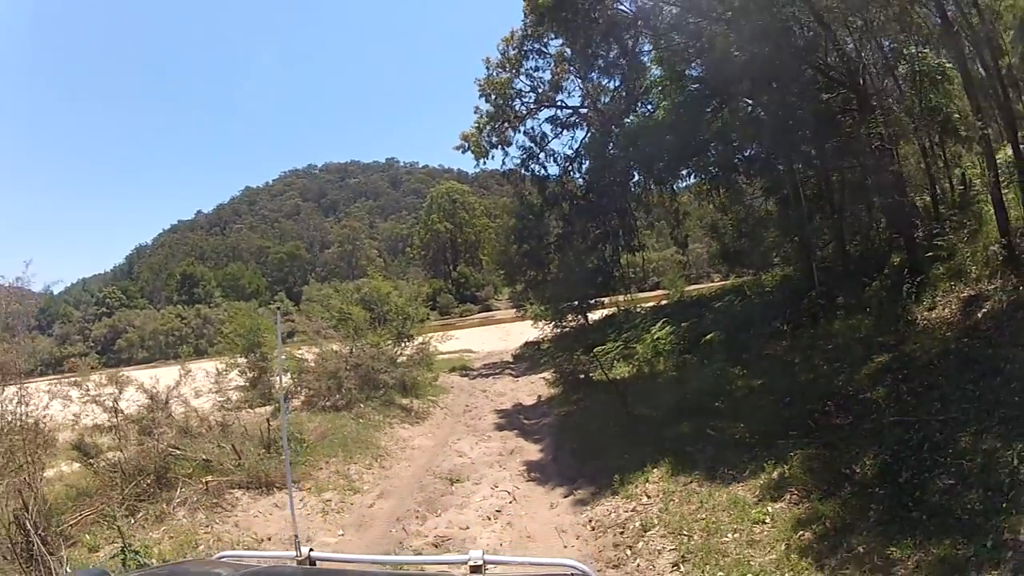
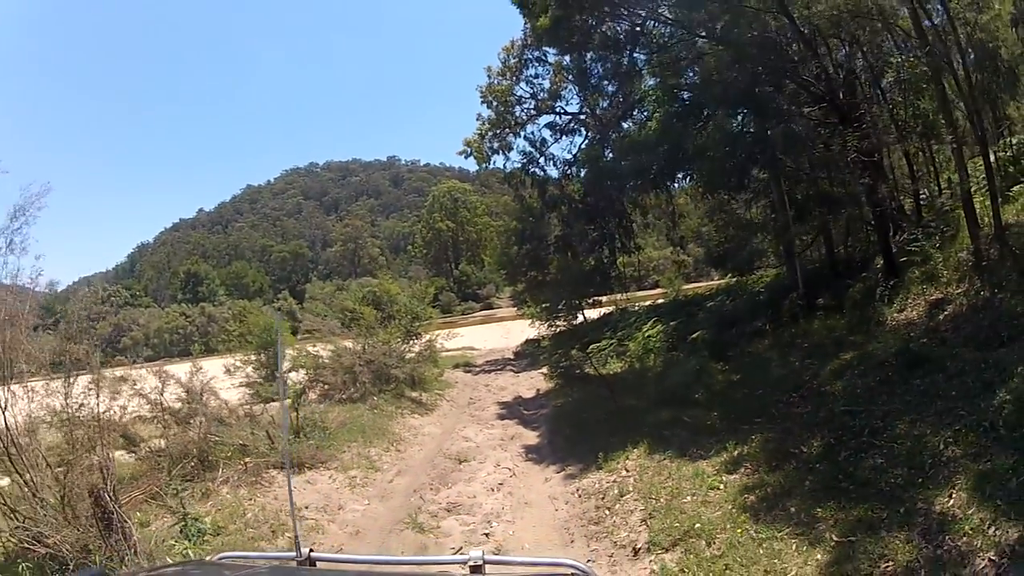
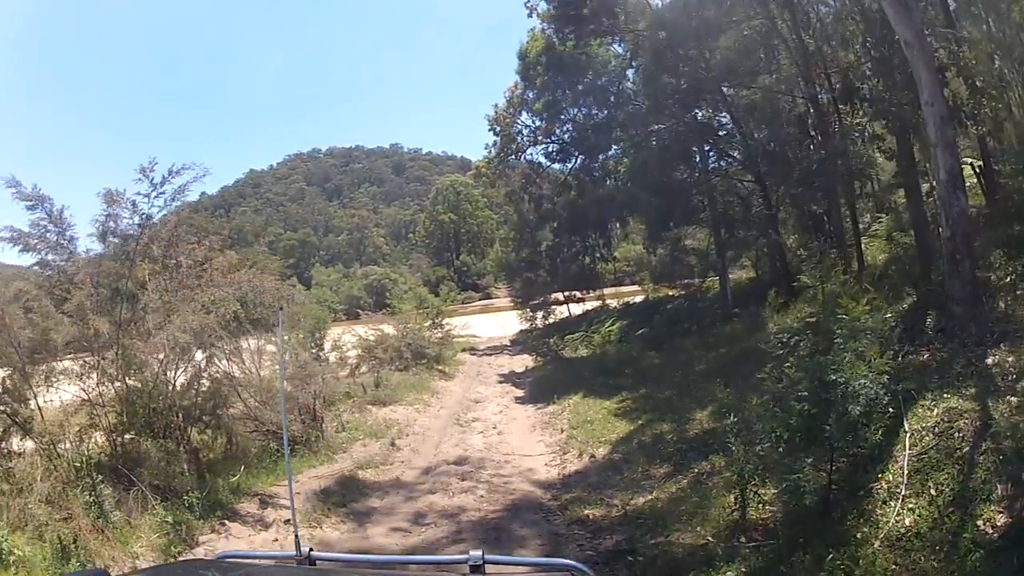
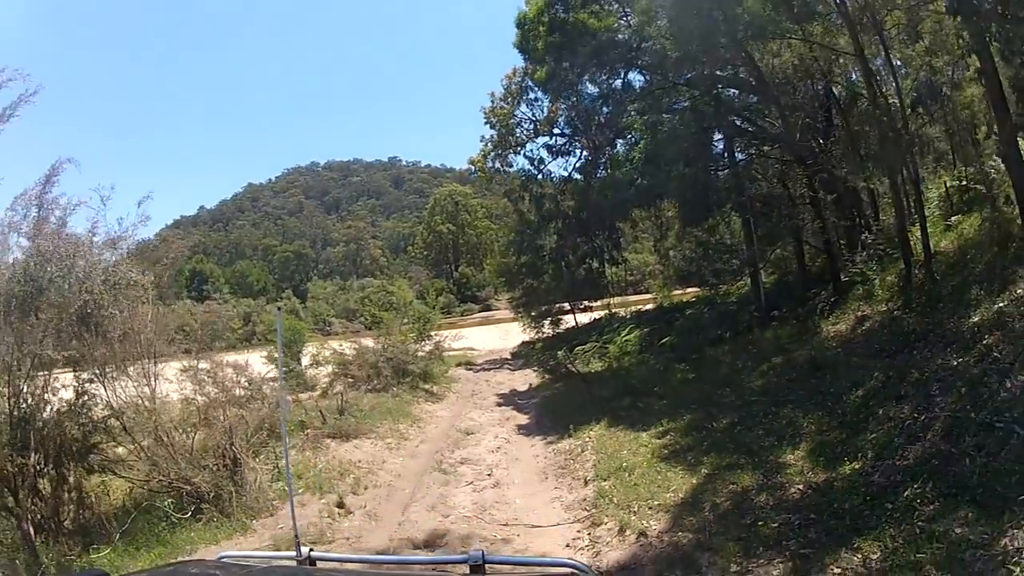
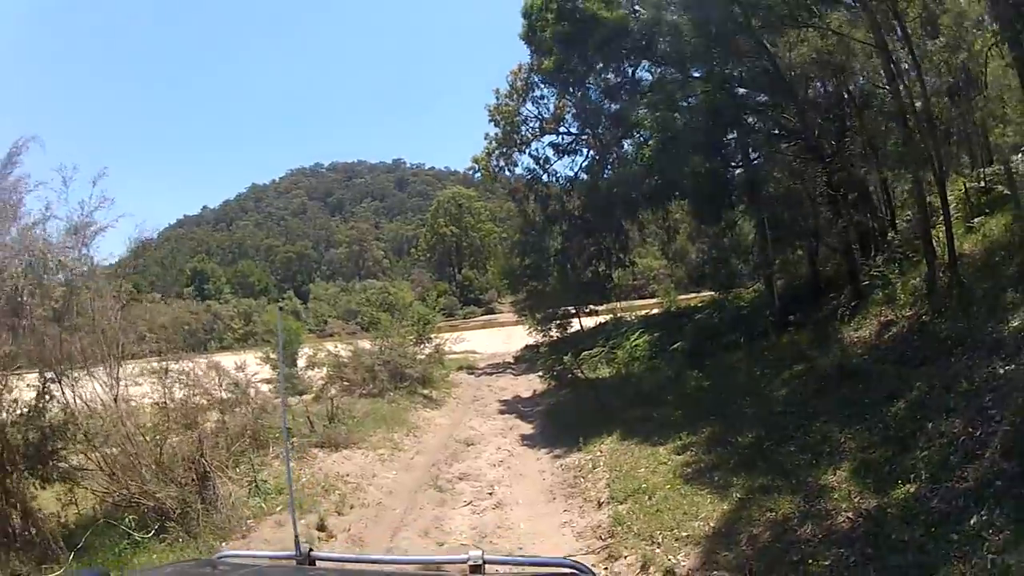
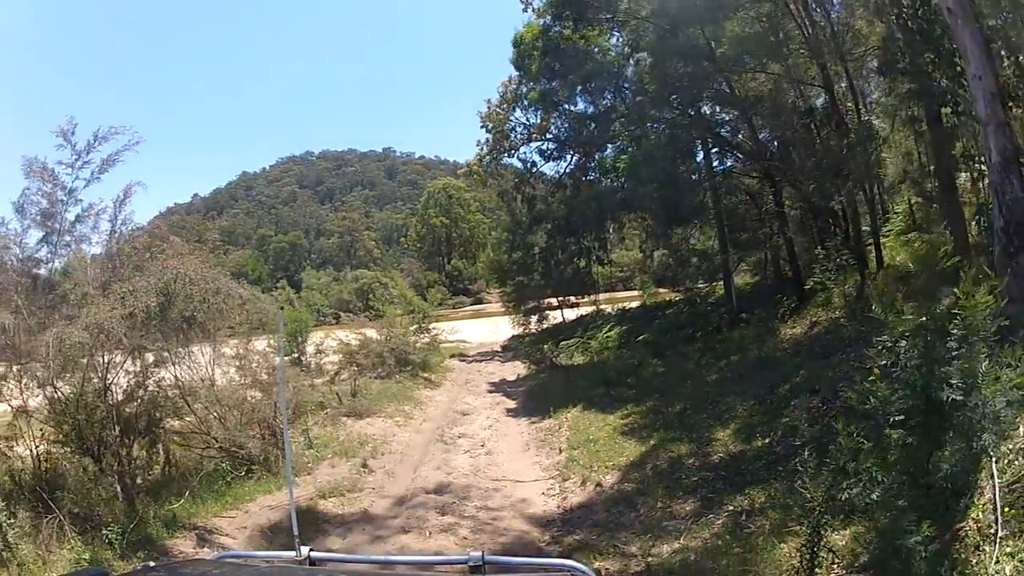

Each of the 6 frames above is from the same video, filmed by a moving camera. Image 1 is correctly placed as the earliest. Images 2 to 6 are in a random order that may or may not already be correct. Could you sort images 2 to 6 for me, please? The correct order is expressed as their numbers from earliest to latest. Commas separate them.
2, 5, 4, 6, 3
